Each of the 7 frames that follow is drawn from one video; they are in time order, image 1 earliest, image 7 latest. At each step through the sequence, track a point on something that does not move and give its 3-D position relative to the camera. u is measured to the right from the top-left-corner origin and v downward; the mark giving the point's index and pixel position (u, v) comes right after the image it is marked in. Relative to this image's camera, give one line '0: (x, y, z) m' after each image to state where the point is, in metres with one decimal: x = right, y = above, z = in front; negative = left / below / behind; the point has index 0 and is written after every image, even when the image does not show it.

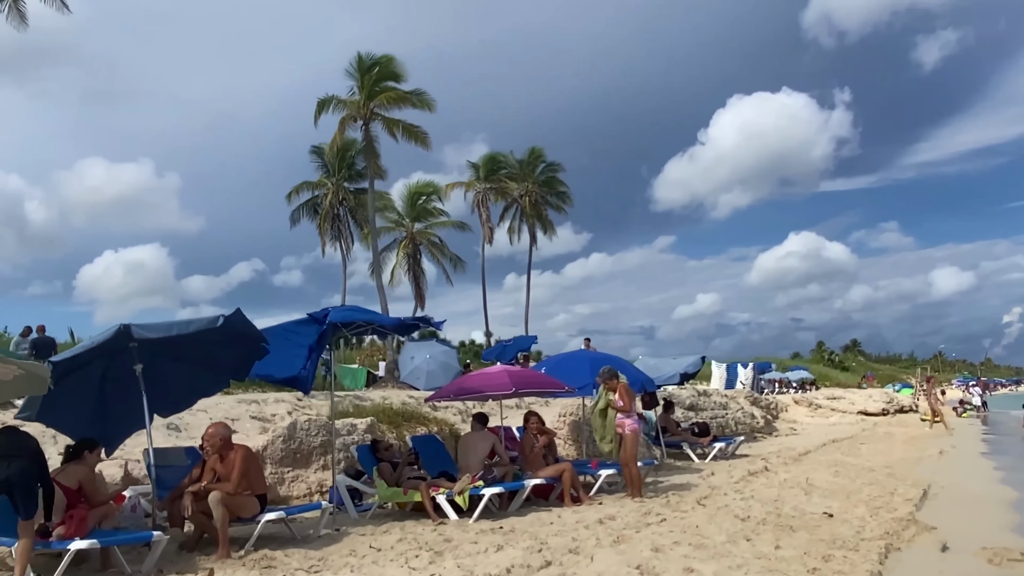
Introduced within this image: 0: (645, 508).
0: (+1.3, -2.1, +7.4) m
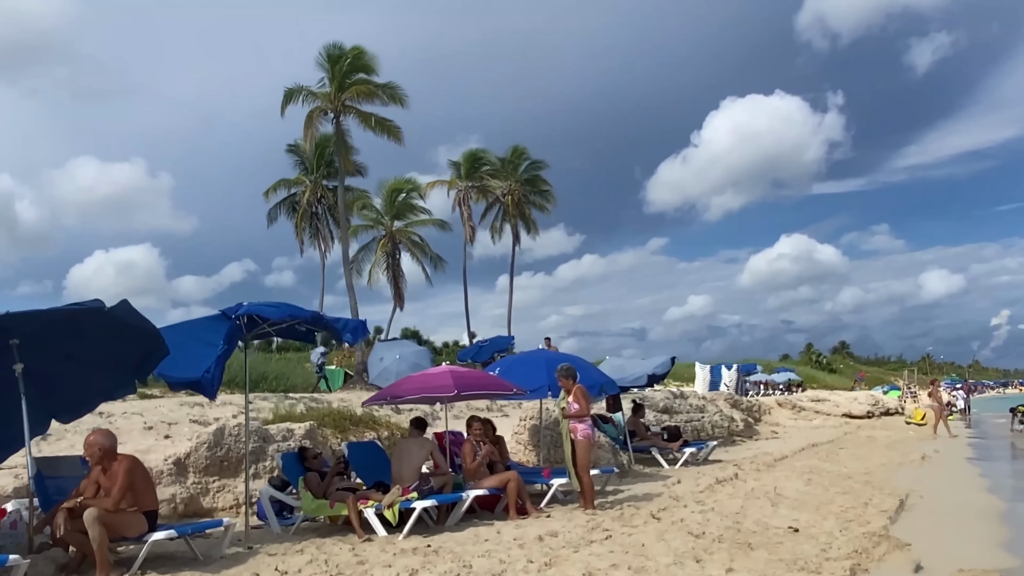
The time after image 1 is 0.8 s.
0: (+0.7, -2.1, +6.7) m
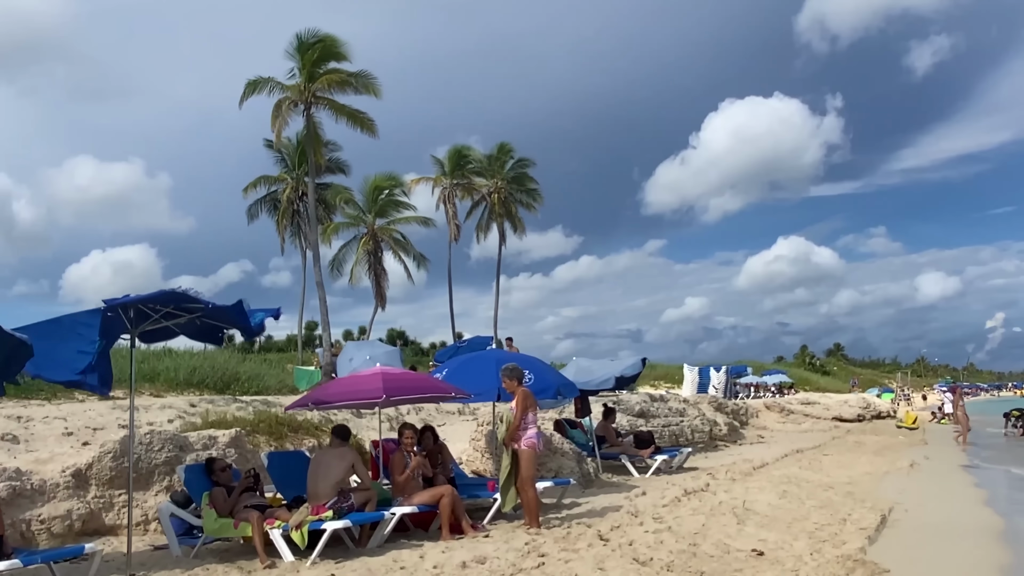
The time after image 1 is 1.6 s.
0: (+0.1, -2.0, +5.9) m
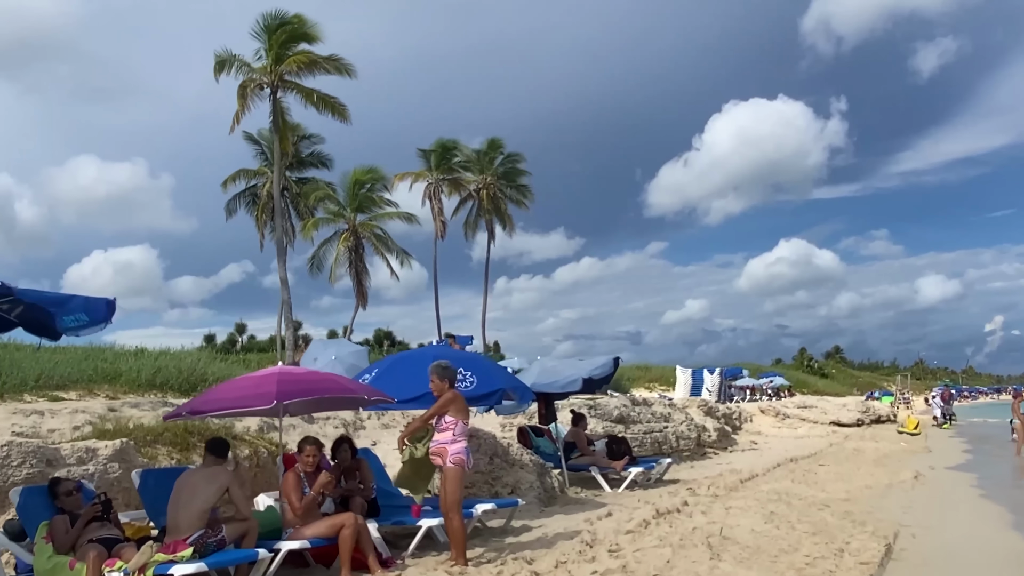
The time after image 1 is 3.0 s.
0: (-0.4, -1.9, +4.7) m
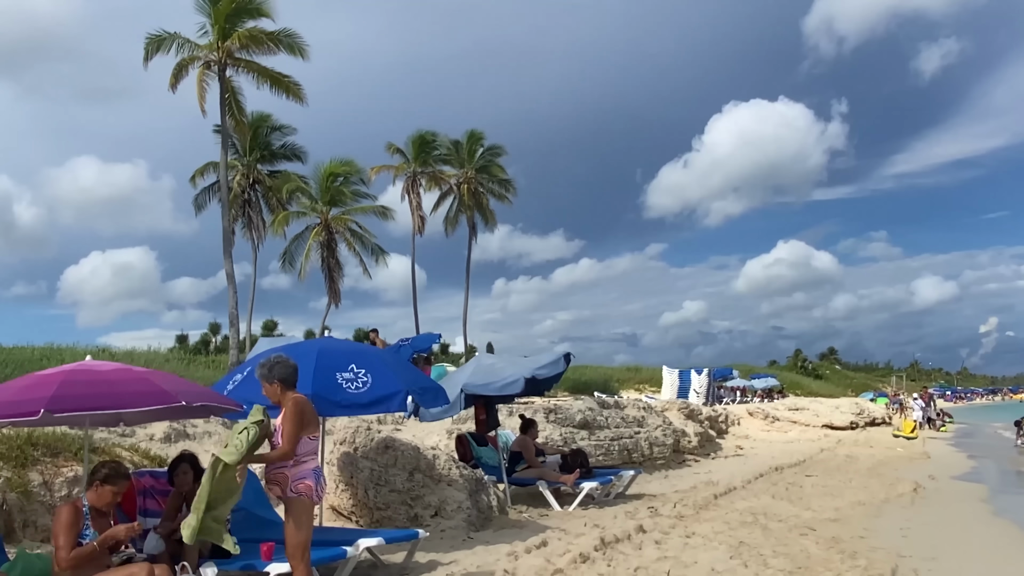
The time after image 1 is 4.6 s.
0: (-1.1, -1.7, +3.3) m
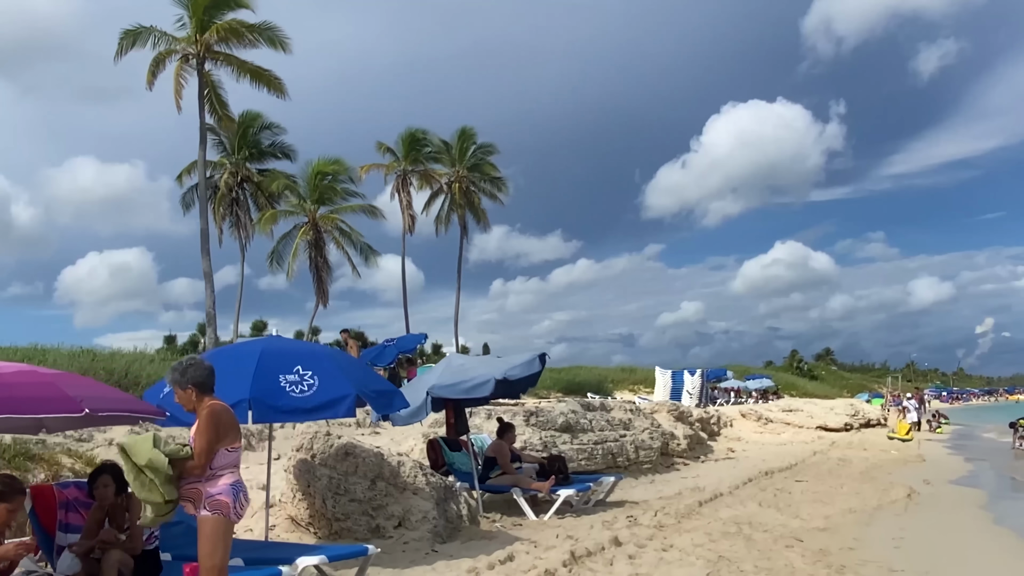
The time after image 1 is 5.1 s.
0: (-1.4, -1.7, +2.8) m
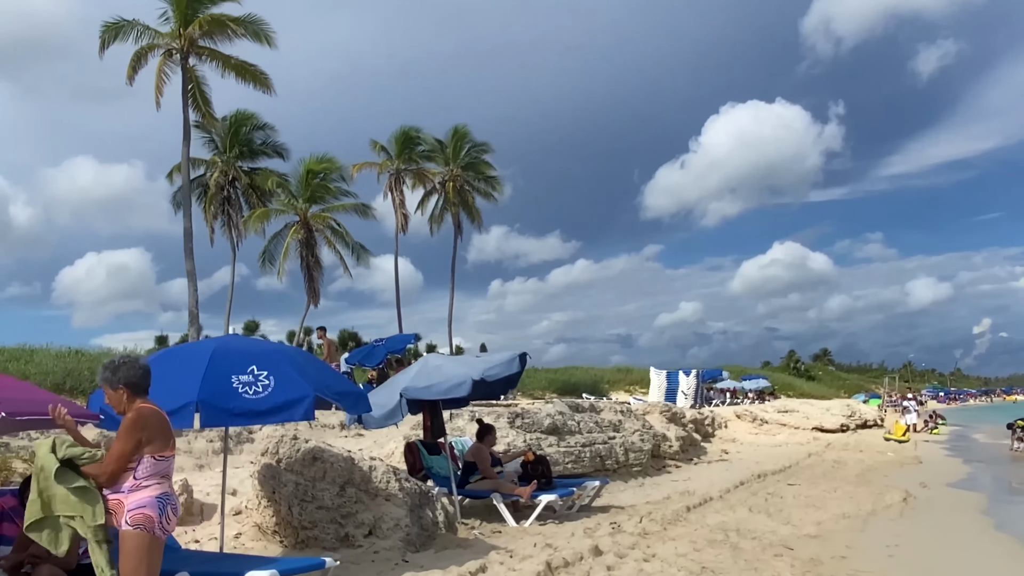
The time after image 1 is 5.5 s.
0: (-1.6, -1.6, +2.5) m
